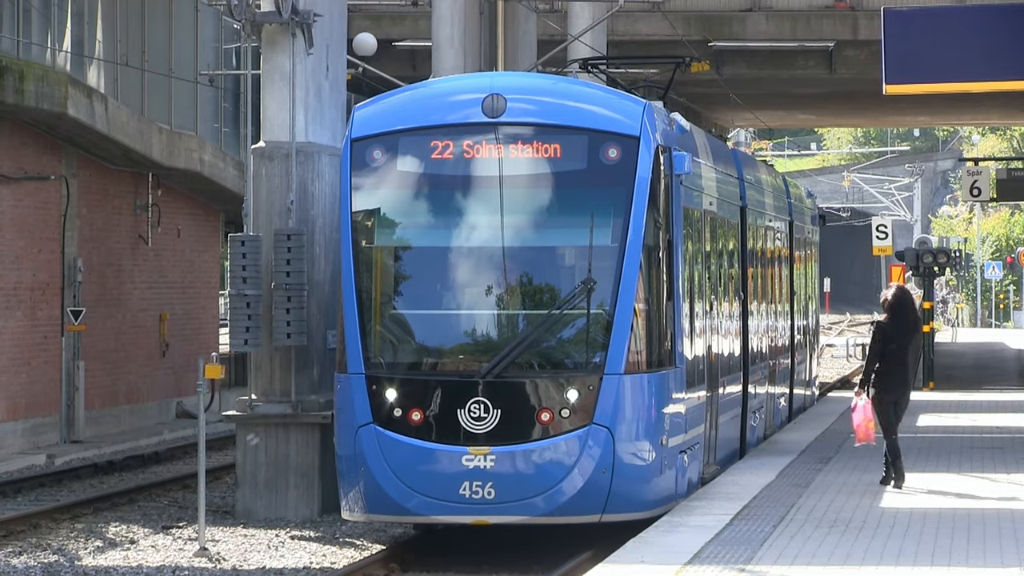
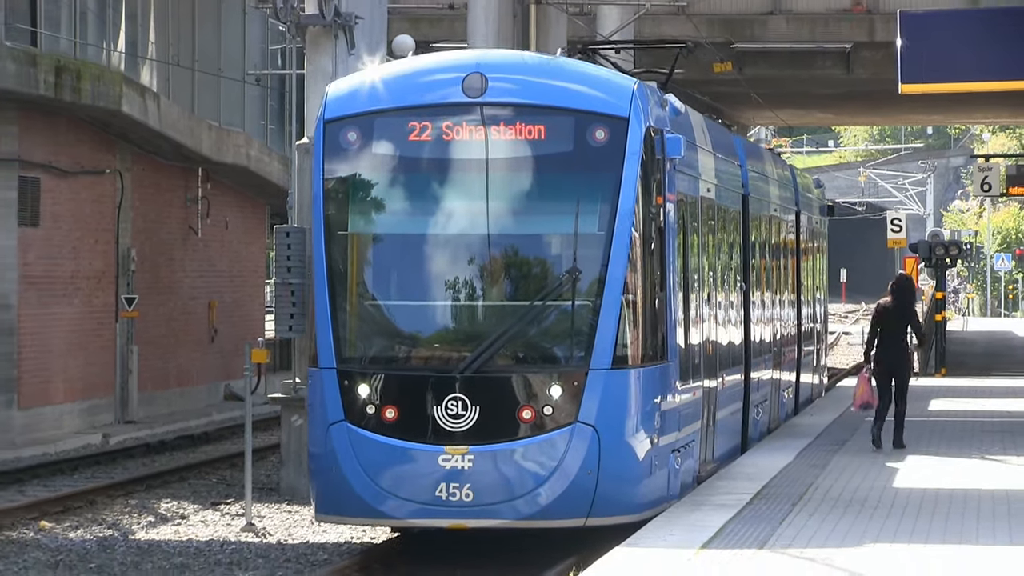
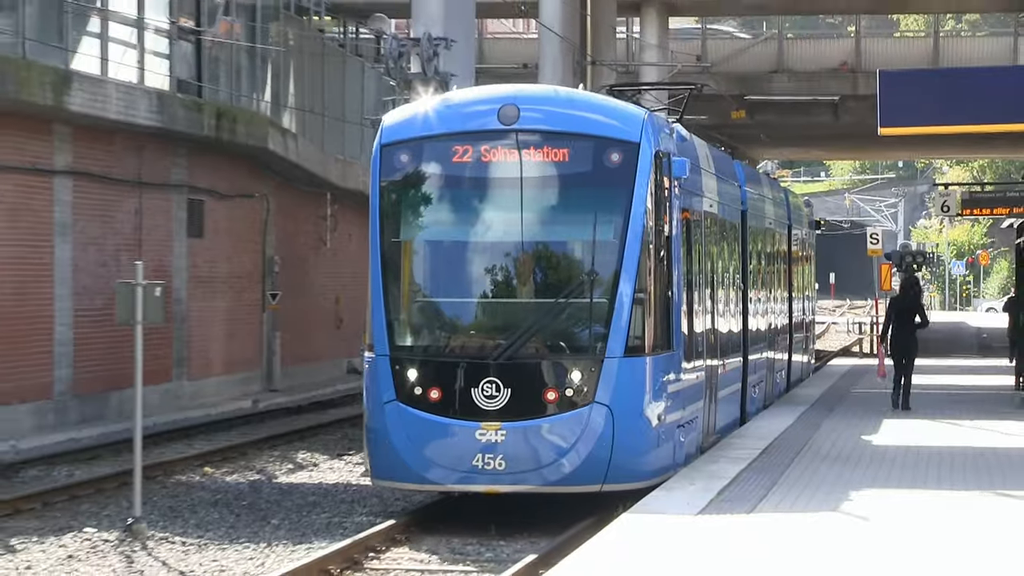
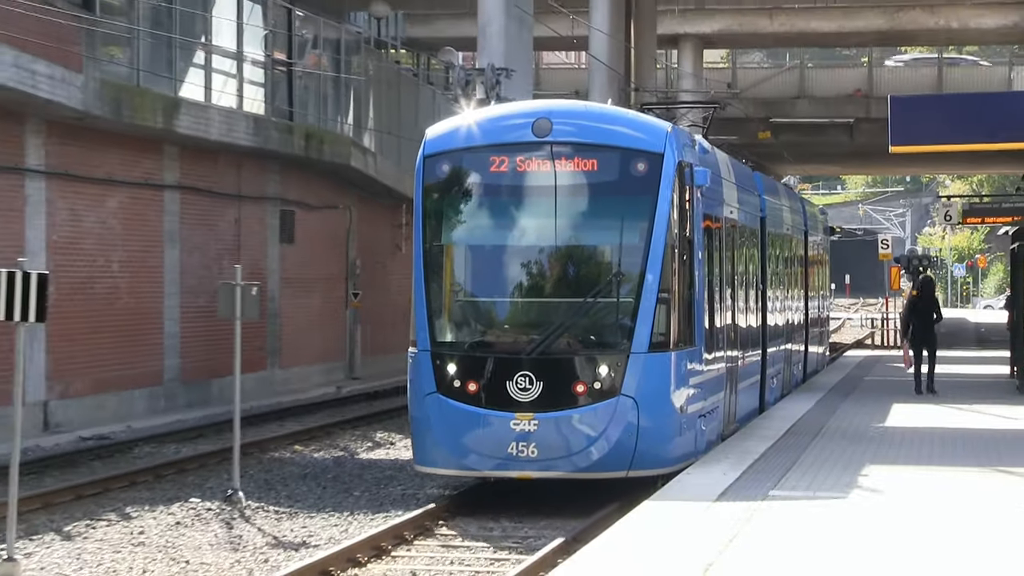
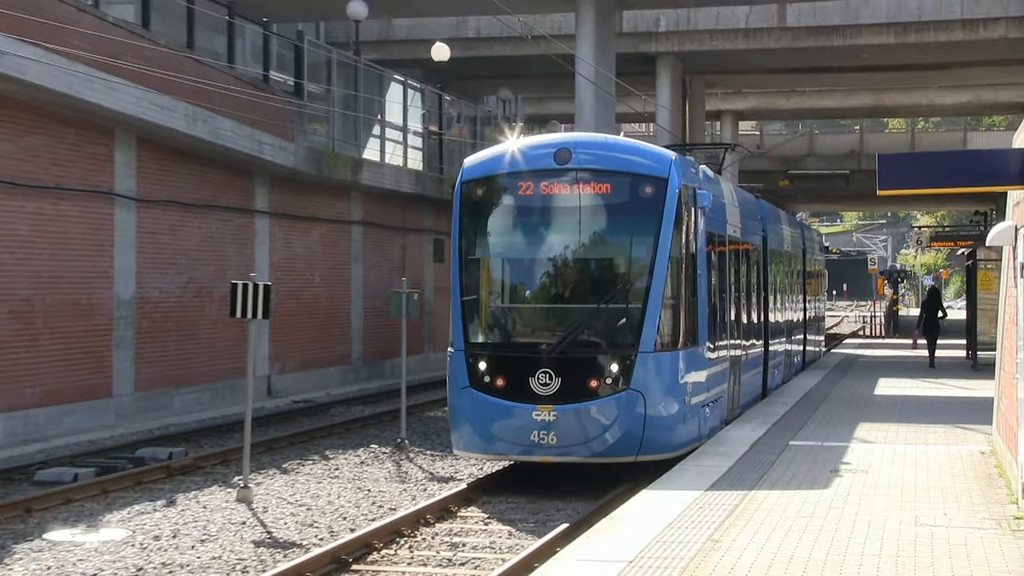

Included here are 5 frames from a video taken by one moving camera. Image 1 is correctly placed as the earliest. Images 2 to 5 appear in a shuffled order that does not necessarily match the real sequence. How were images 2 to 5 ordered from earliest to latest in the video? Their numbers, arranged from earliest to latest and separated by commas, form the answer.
2, 3, 4, 5
